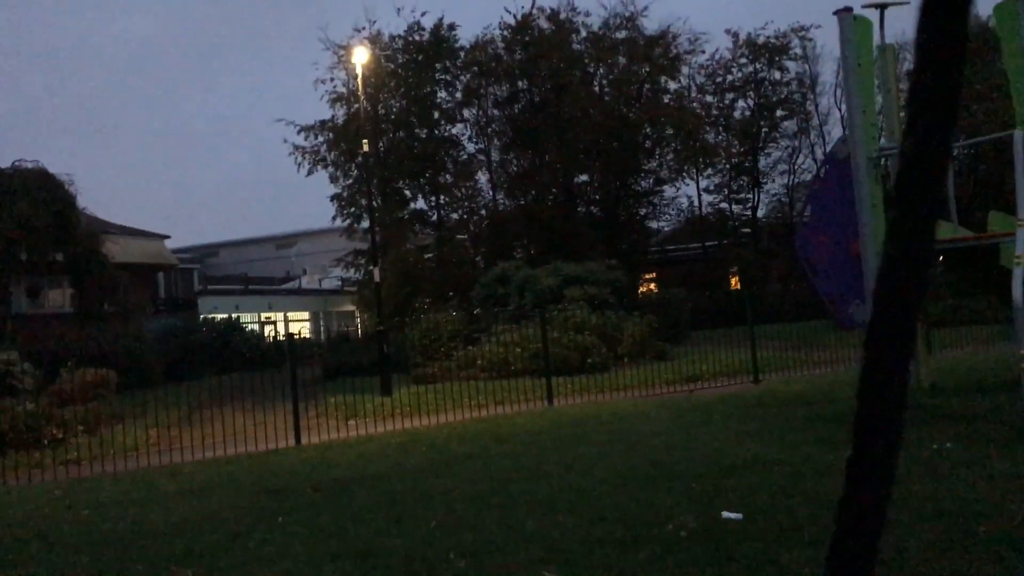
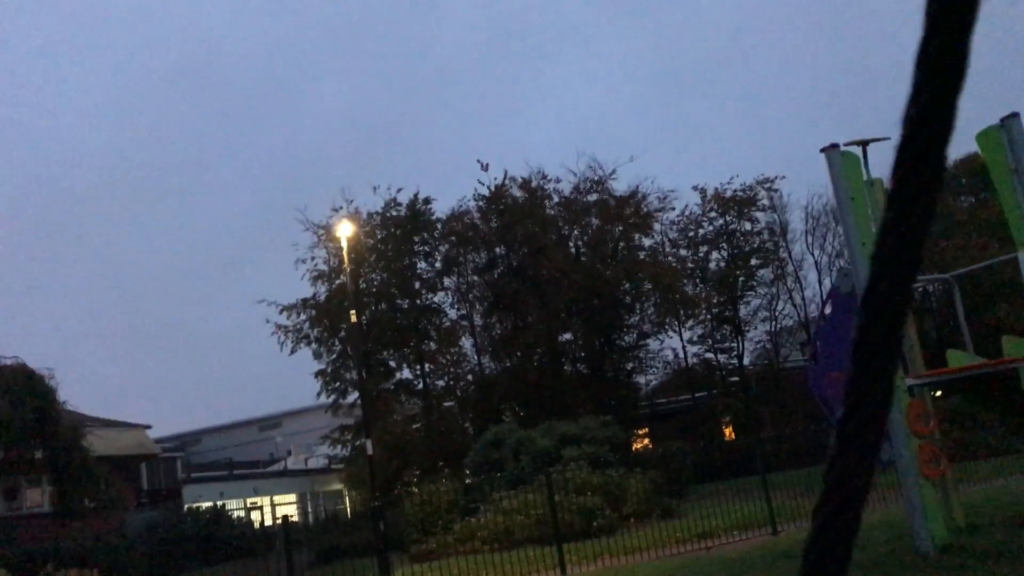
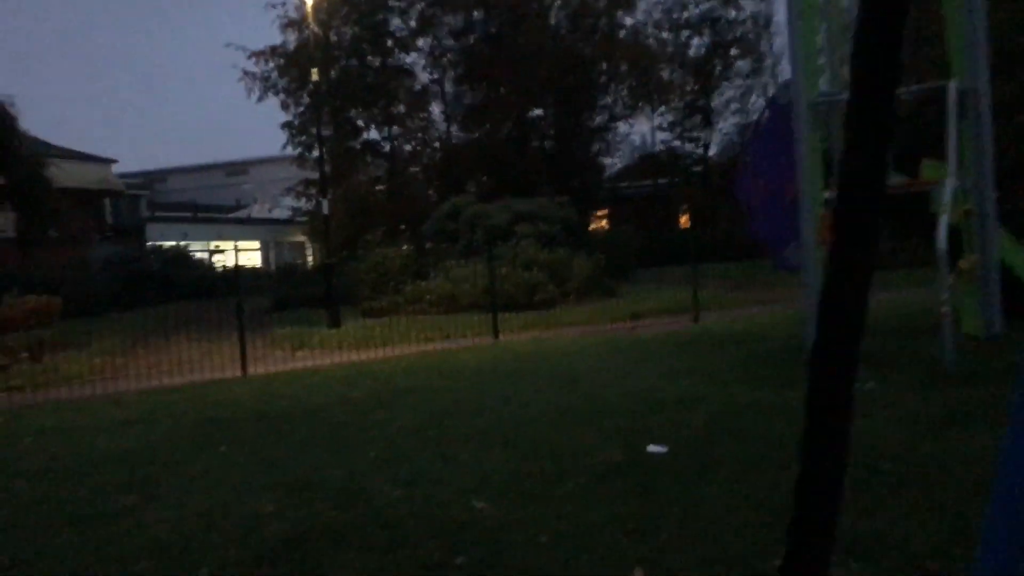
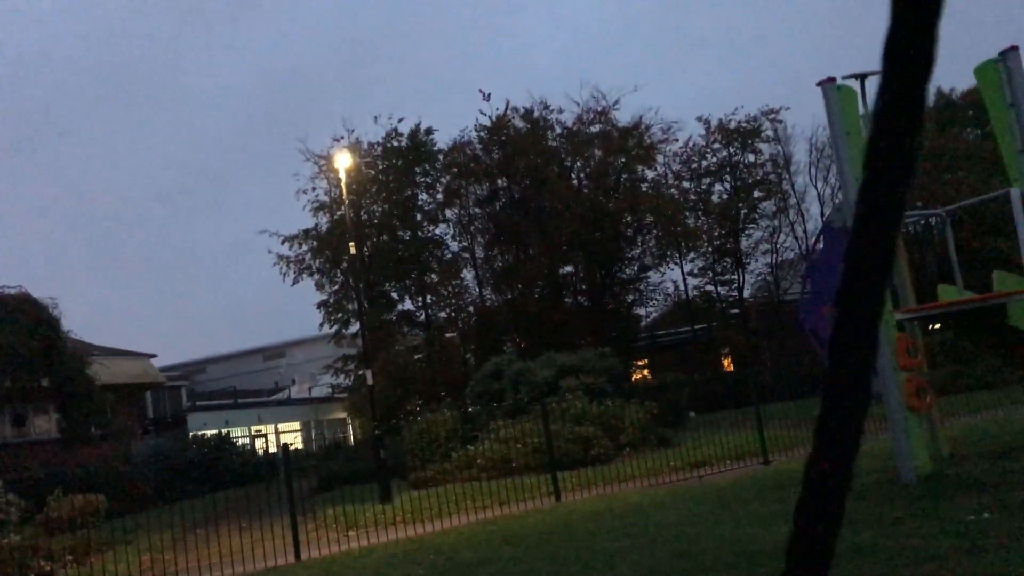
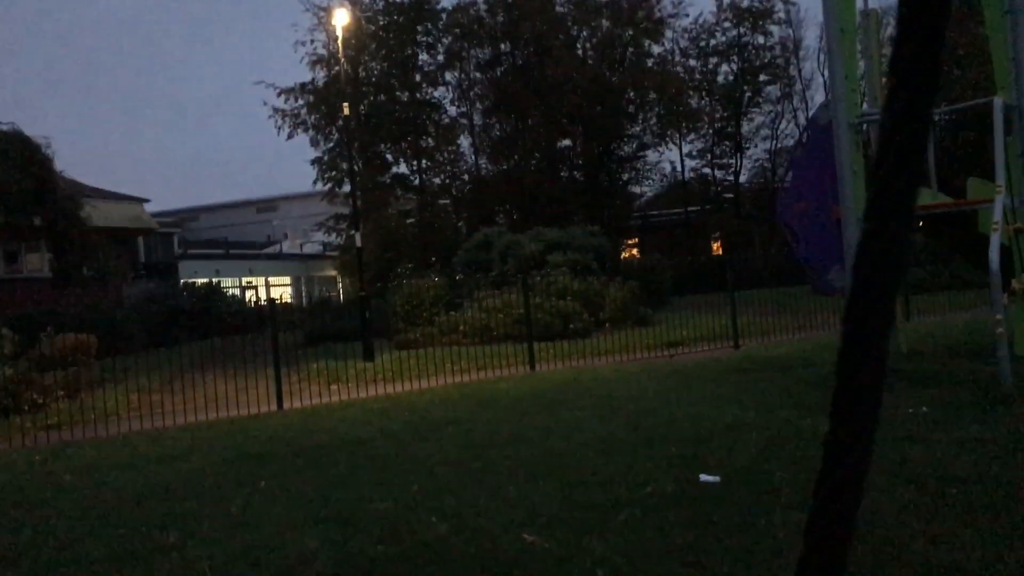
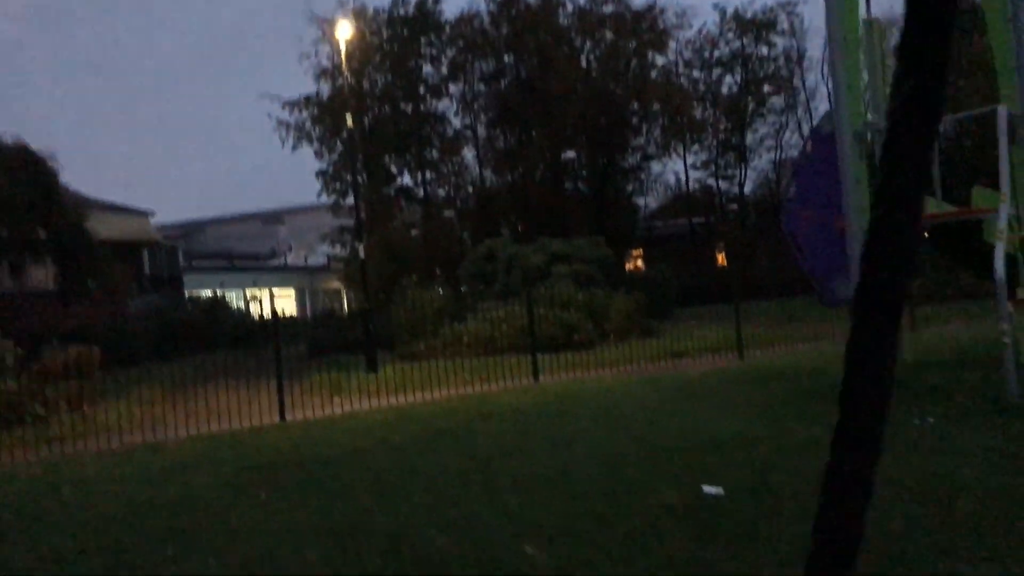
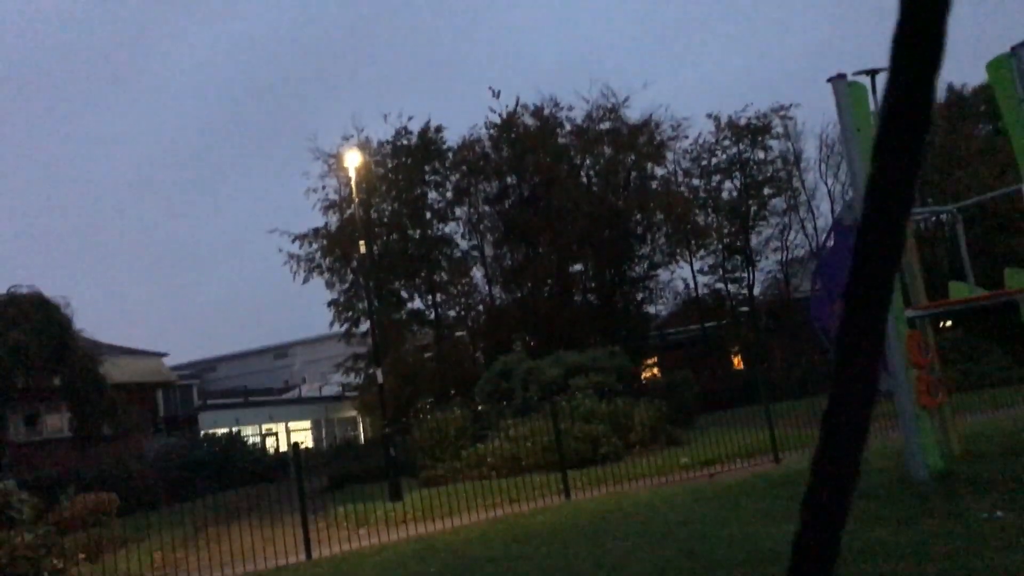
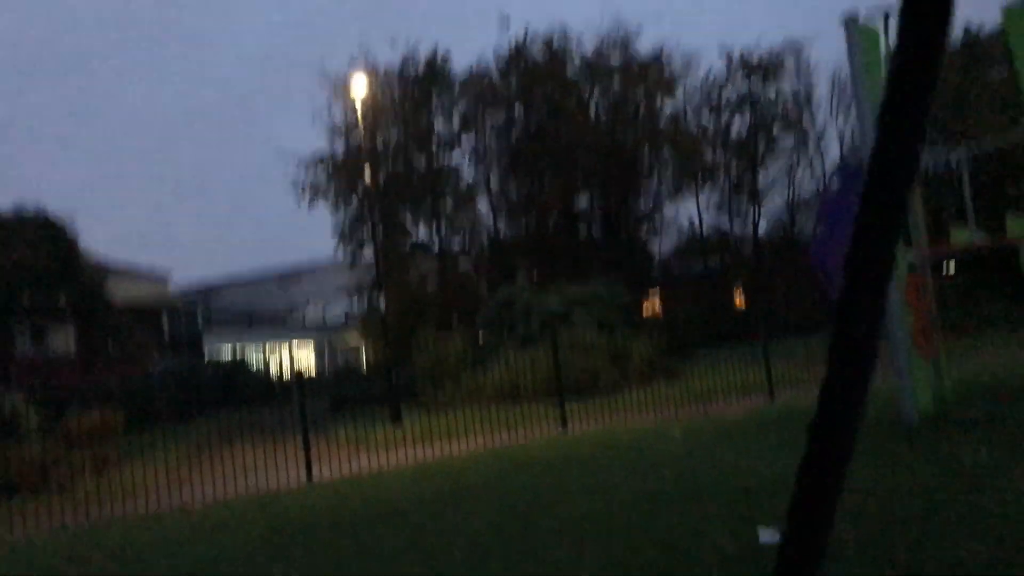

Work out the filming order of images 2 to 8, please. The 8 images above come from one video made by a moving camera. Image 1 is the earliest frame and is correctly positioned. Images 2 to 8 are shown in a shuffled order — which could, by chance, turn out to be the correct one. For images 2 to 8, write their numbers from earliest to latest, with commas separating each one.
7, 5, 4, 3, 8, 2, 6
